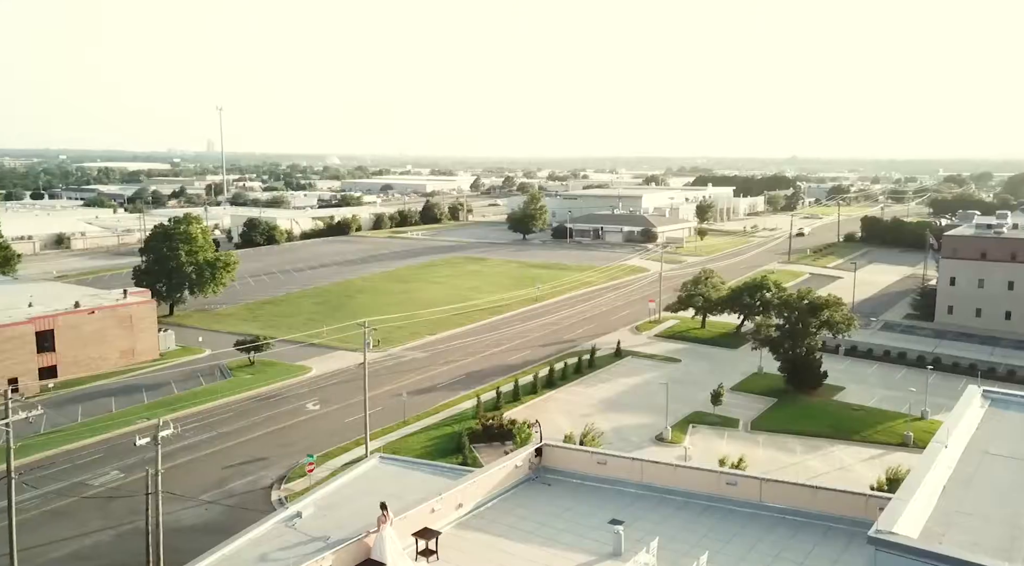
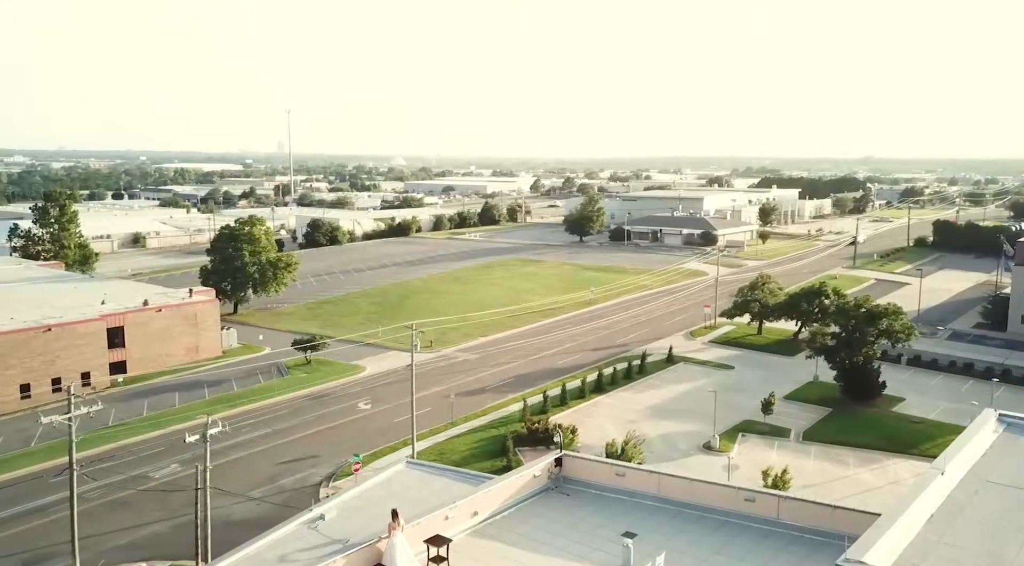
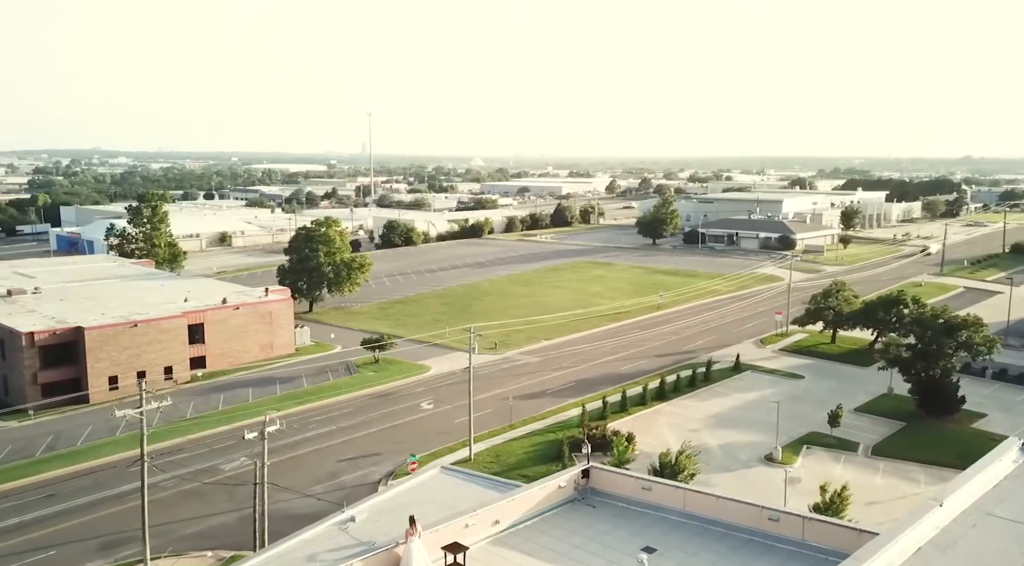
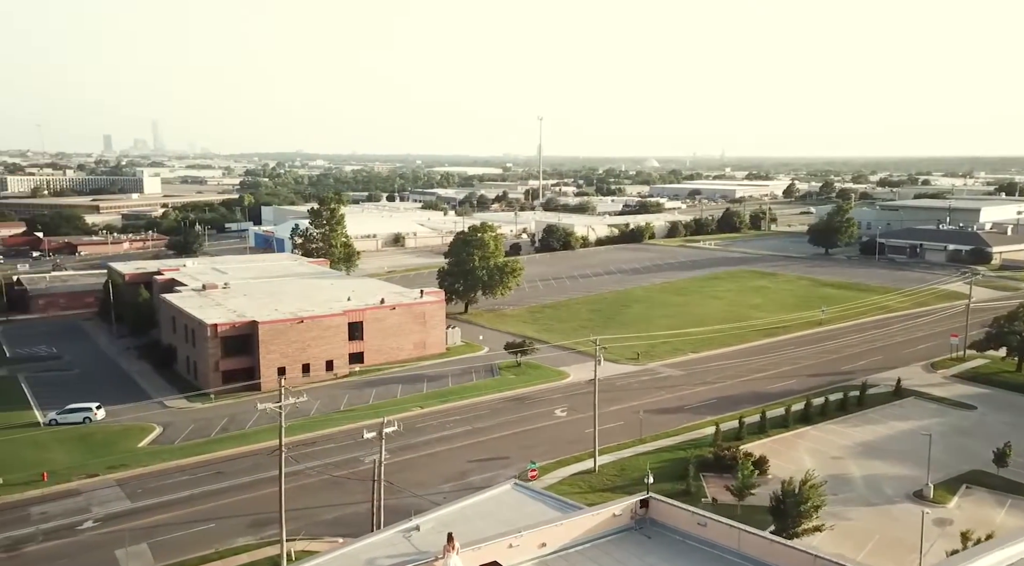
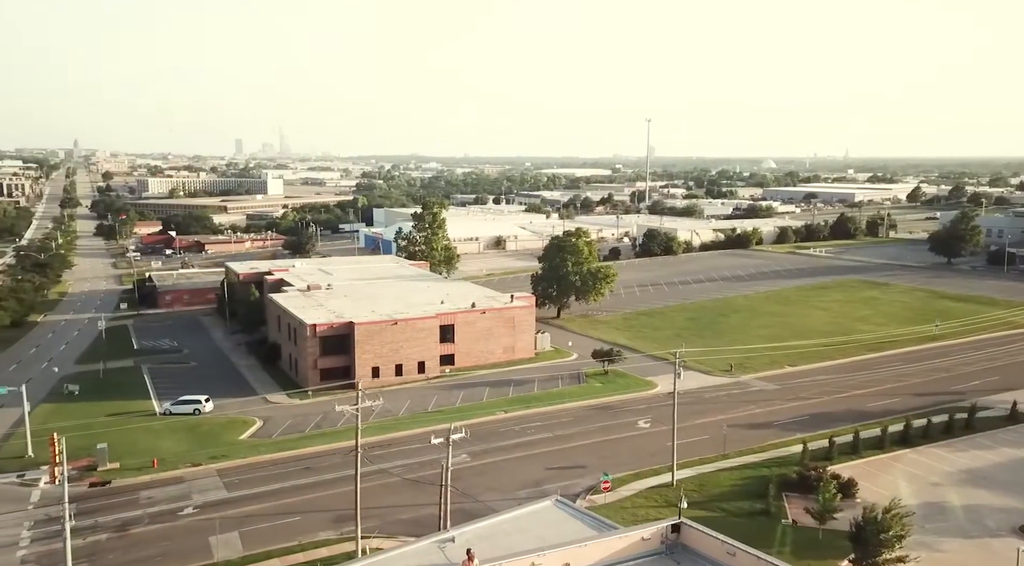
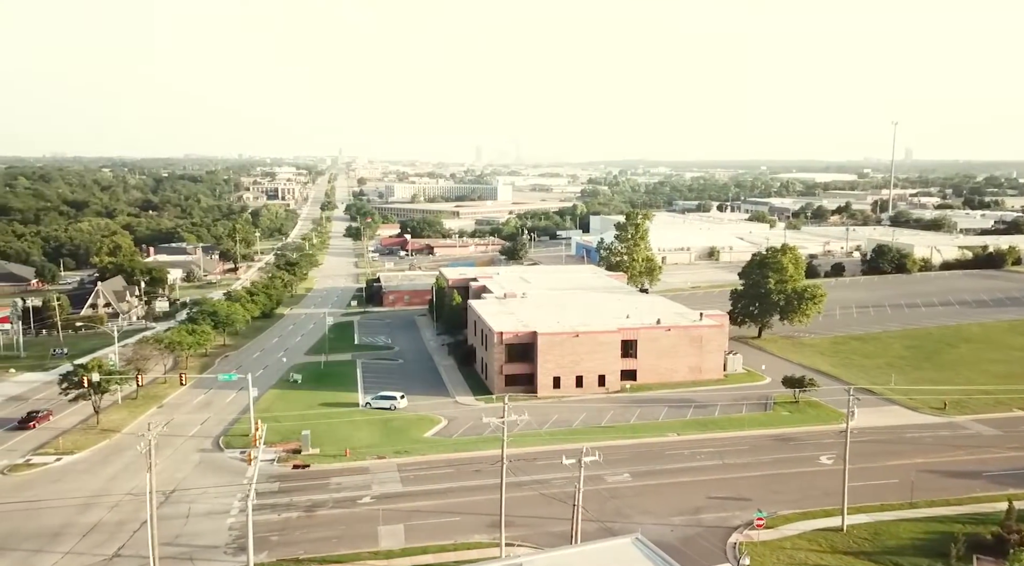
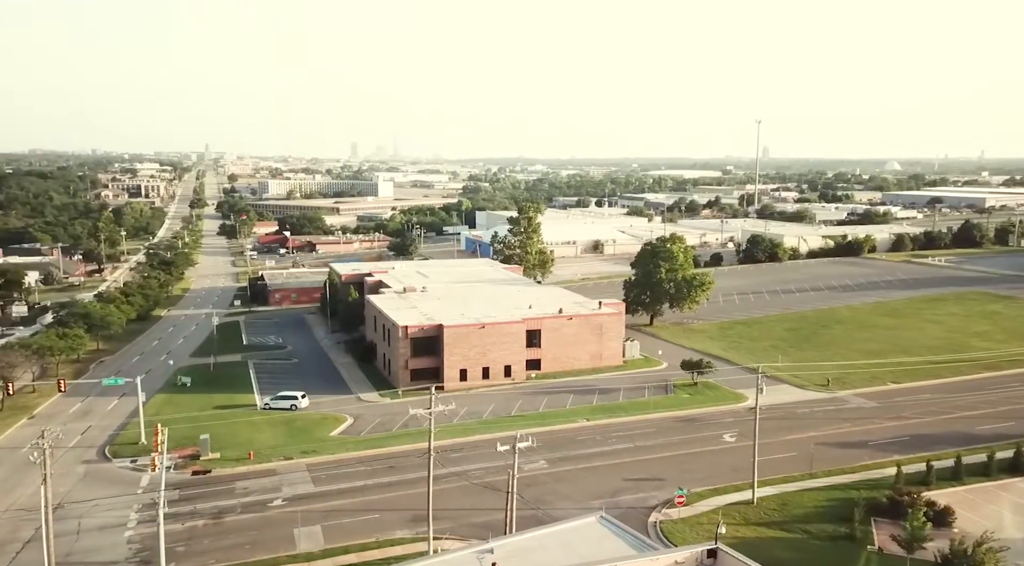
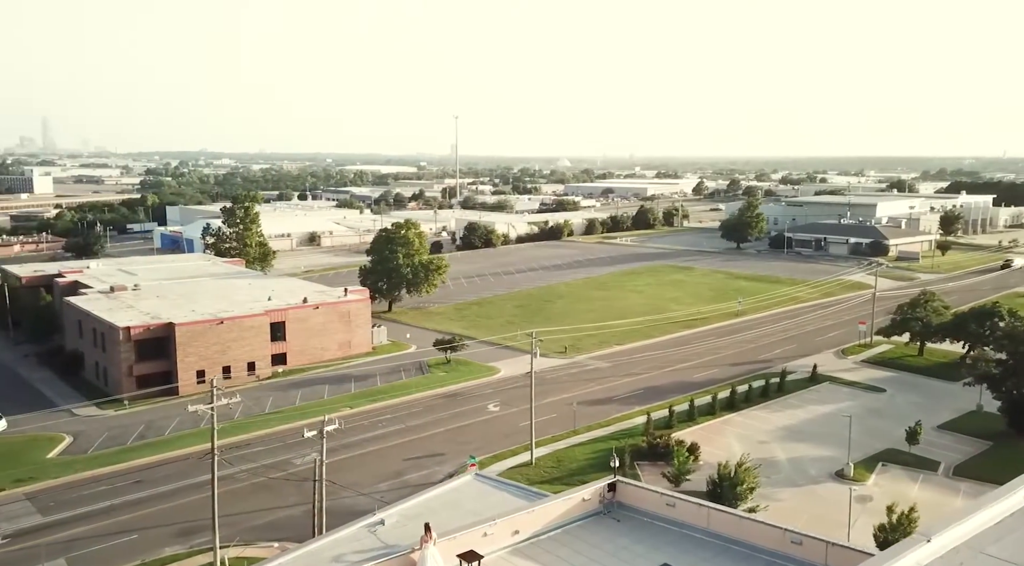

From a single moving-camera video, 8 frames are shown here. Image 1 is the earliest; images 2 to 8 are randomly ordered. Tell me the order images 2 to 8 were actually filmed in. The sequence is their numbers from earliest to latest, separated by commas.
2, 3, 8, 4, 5, 7, 6
